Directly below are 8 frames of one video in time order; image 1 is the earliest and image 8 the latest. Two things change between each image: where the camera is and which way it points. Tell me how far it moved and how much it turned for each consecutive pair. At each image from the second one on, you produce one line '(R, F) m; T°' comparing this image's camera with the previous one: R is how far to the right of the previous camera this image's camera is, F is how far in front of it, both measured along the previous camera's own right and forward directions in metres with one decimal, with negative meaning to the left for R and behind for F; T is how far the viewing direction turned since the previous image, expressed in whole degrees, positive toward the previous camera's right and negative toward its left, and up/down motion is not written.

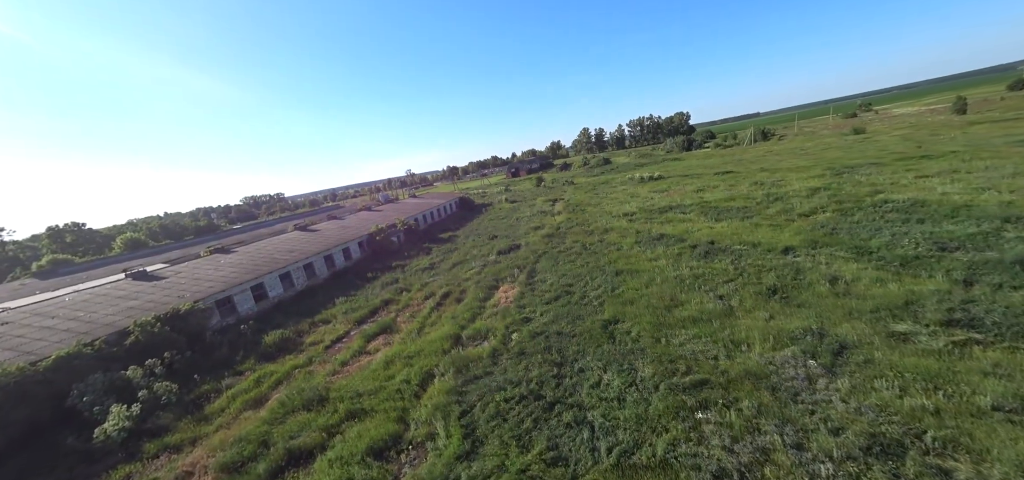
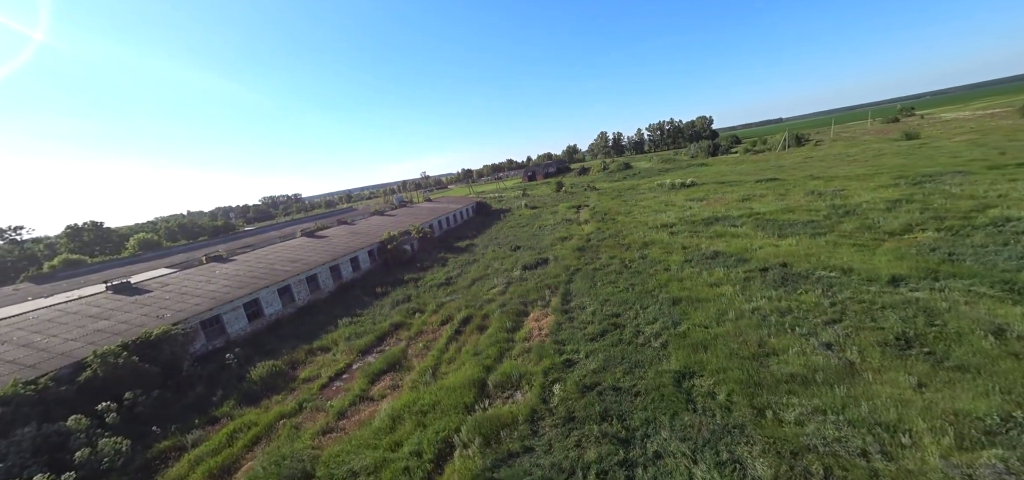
(-0.7, +2.1) m; -2°
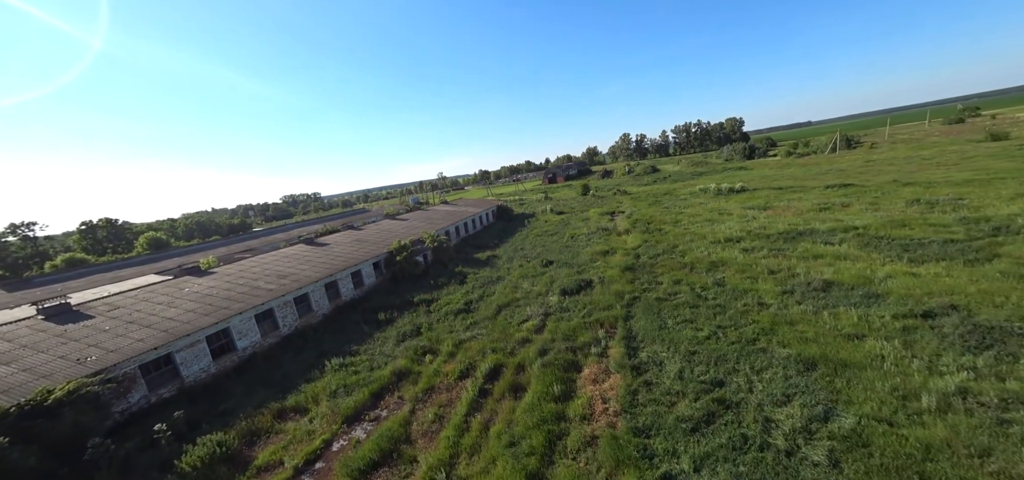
(-0.8, +3.3) m; -3°
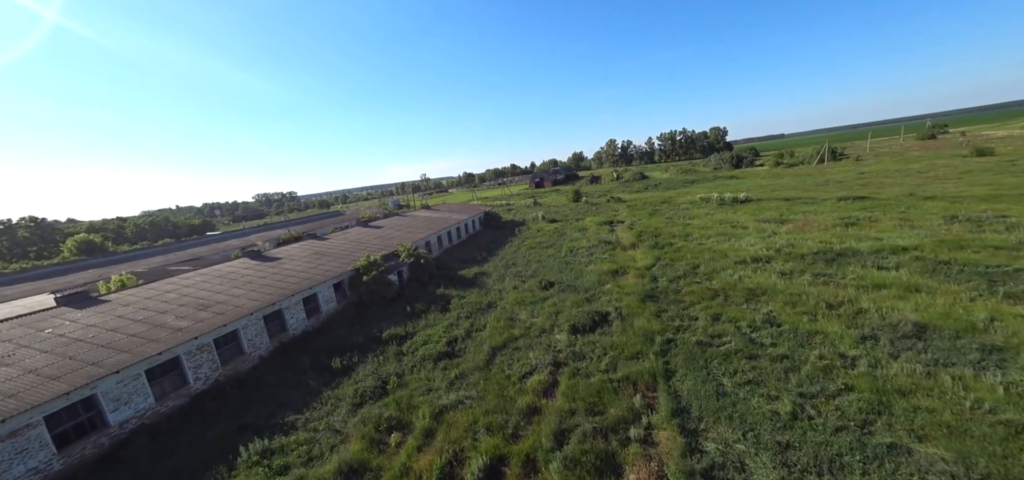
(-0.5, +2.9) m; +3°
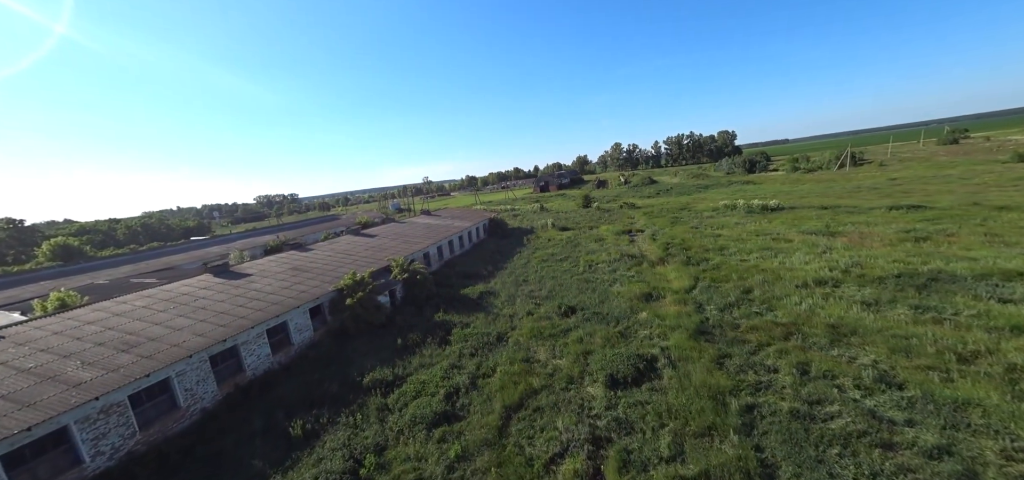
(-0.4, +2.5) m; 0°
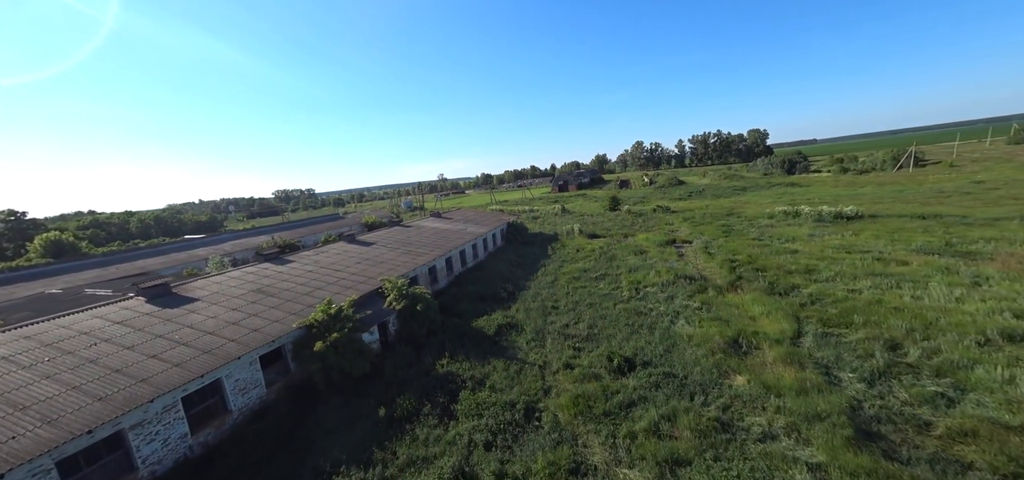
(-0.5, +3.7) m; -2°
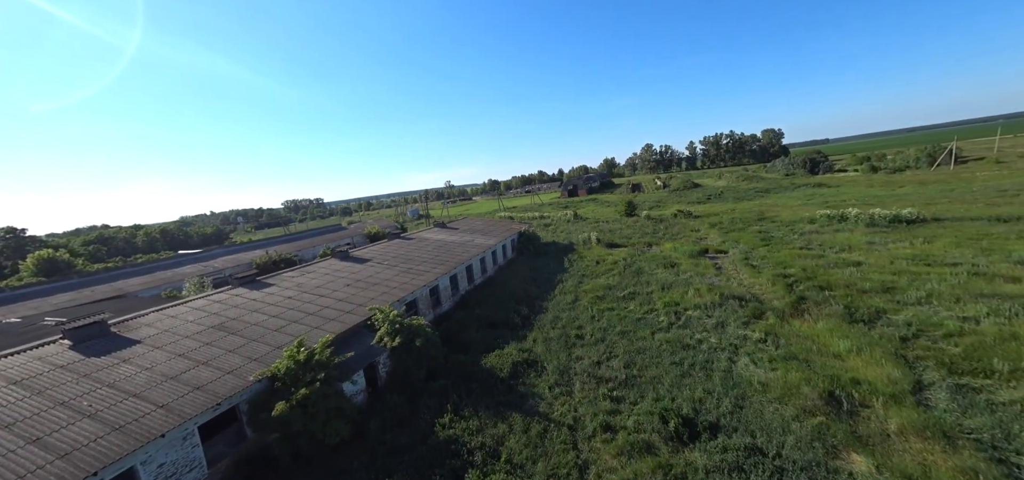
(-0.2, +2.2) m; -1°
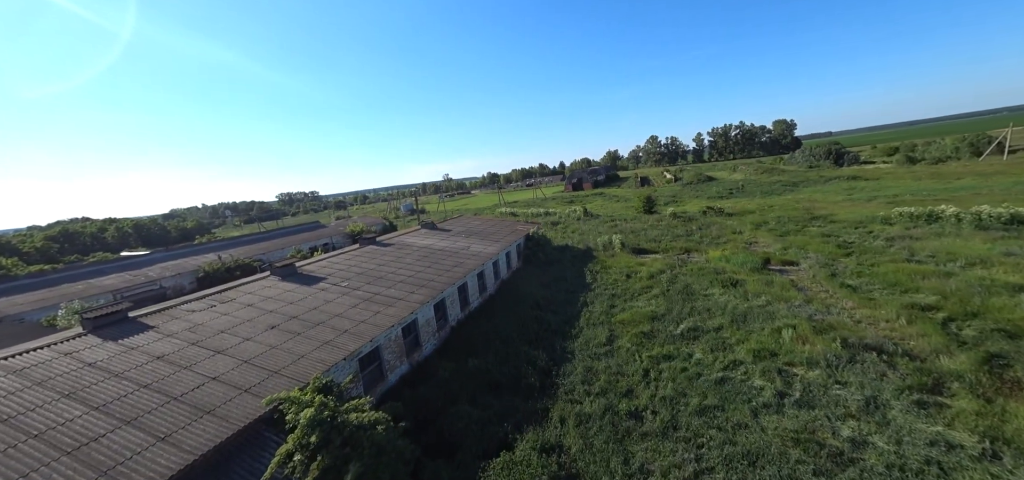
(-0.4, +4.6) m; 0°
